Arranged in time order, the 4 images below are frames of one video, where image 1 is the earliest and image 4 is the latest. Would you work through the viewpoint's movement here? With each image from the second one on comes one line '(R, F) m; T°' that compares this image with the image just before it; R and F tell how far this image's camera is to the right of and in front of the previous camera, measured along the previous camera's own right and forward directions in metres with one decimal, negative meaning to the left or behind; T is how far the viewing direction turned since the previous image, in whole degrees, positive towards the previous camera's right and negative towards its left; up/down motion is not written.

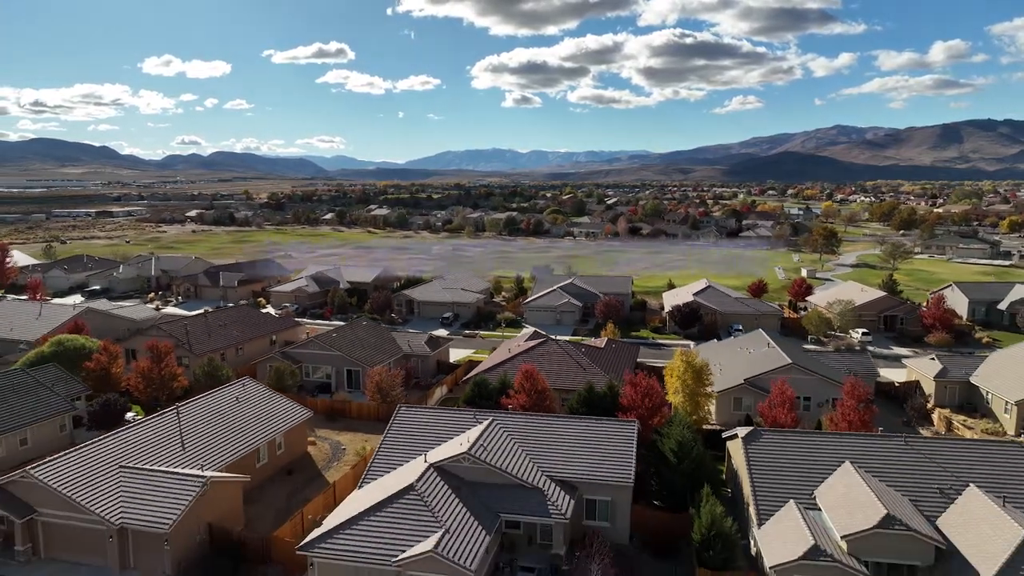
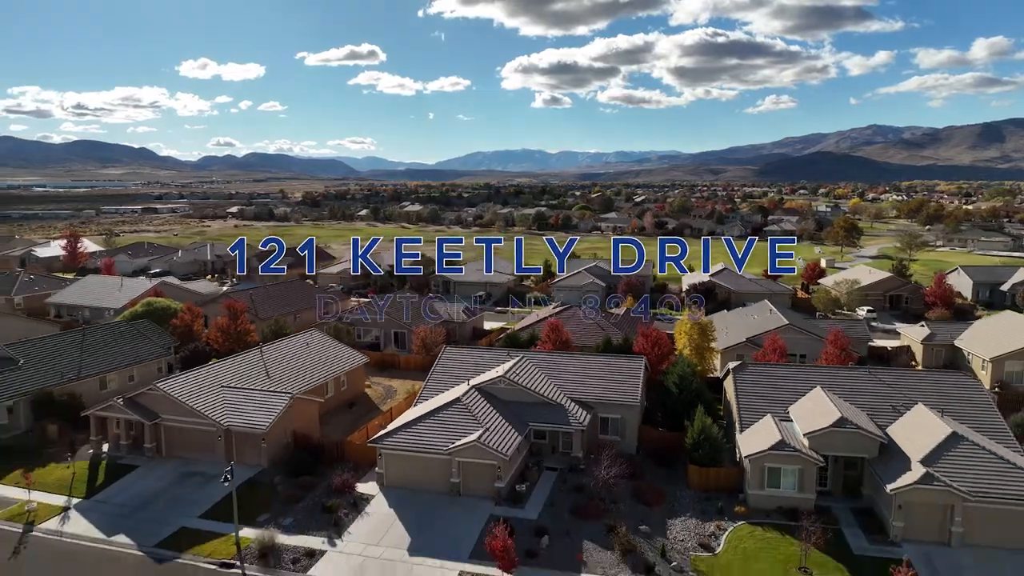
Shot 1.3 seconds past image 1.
(0.0, -5.3) m; -2°
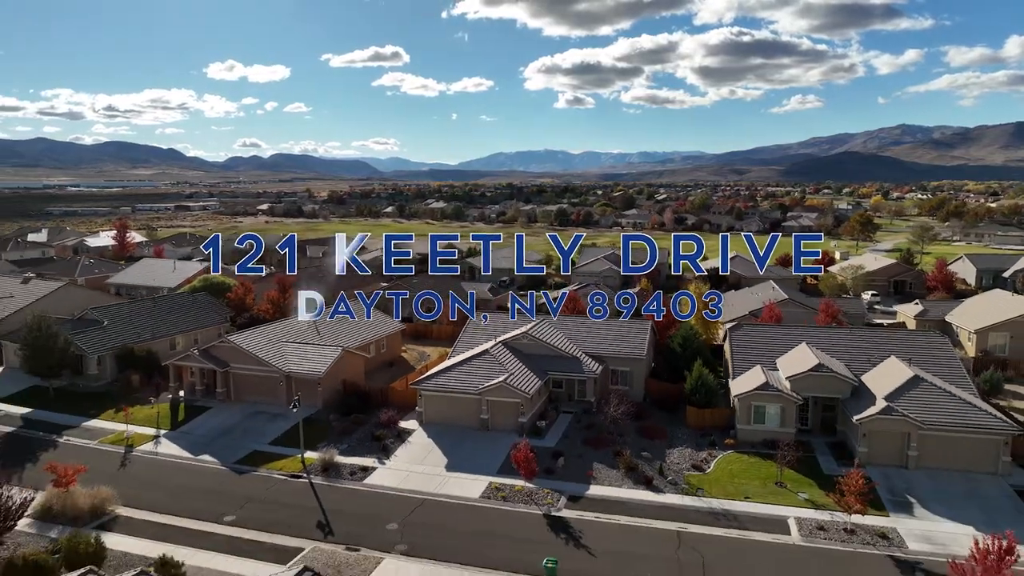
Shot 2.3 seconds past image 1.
(0.0, -4.2) m; -2°
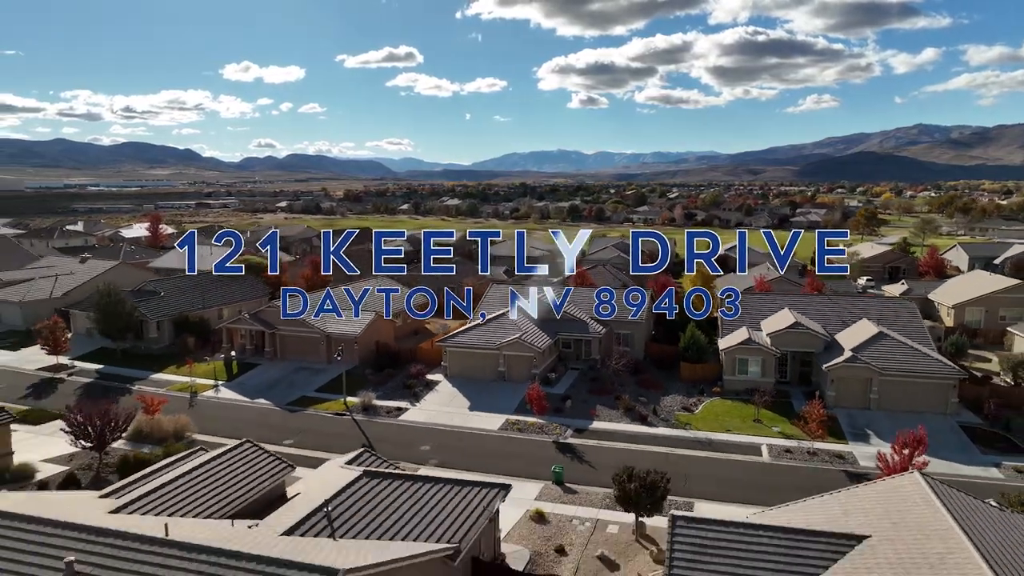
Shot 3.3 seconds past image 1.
(-0.1, -4.2) m; -1°
